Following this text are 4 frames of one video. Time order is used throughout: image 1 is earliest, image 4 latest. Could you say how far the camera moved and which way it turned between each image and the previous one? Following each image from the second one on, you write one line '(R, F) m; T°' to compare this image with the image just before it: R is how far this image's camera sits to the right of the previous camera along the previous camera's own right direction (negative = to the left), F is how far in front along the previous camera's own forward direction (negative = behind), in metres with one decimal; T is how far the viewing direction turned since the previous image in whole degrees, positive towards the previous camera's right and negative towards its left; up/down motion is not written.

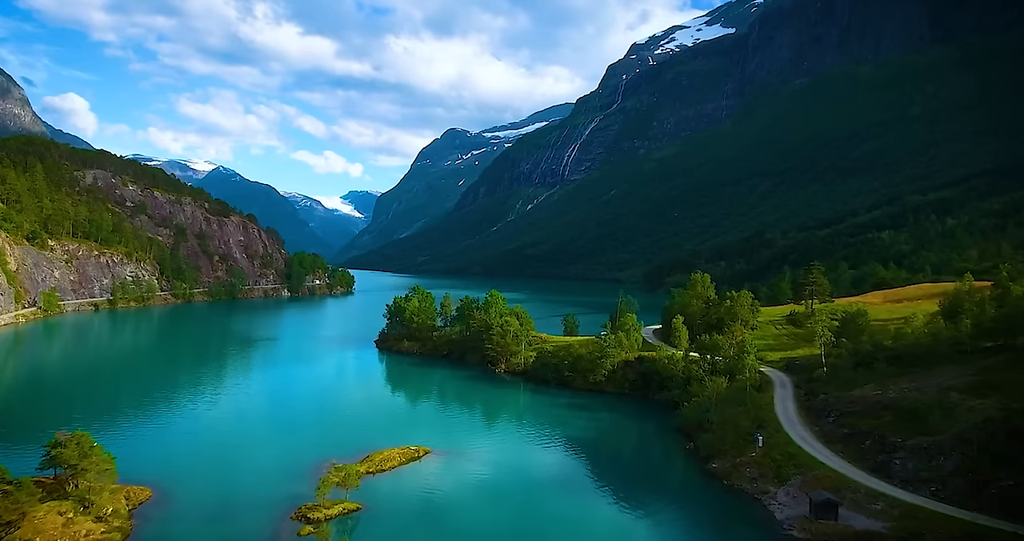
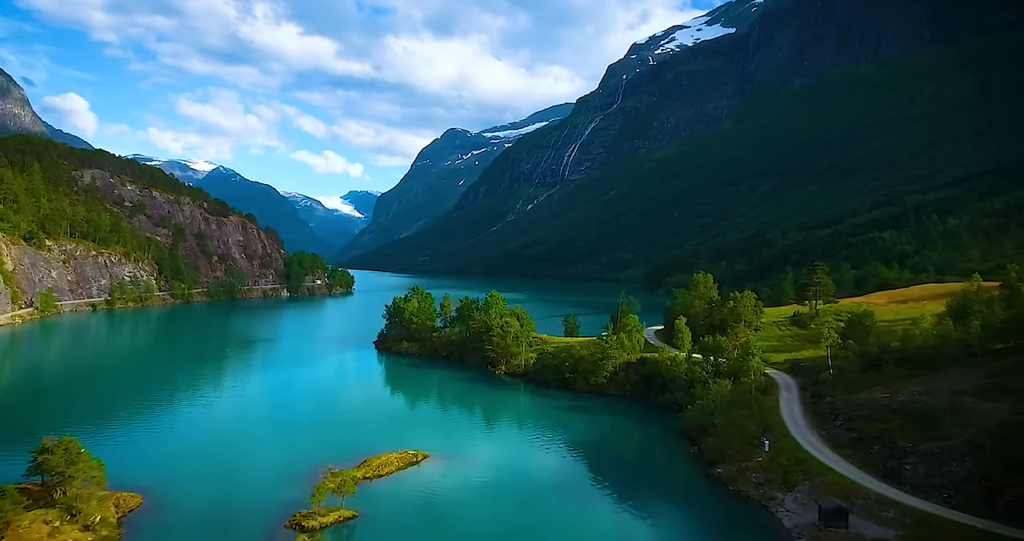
(0.0, +0.9) m; 0°
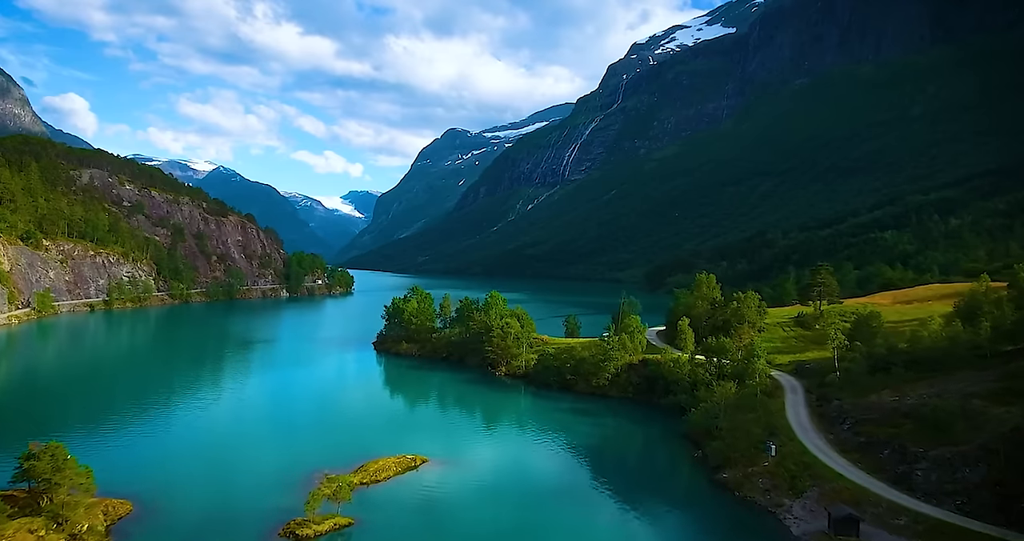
(0.0, +0.9) m; 0°
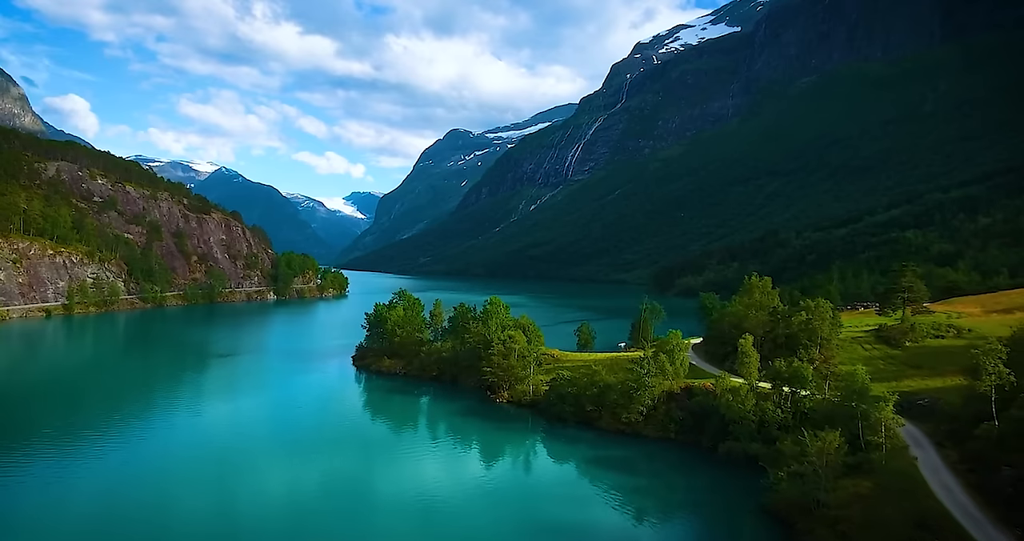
(-0.2, +14.7) m; 0°
